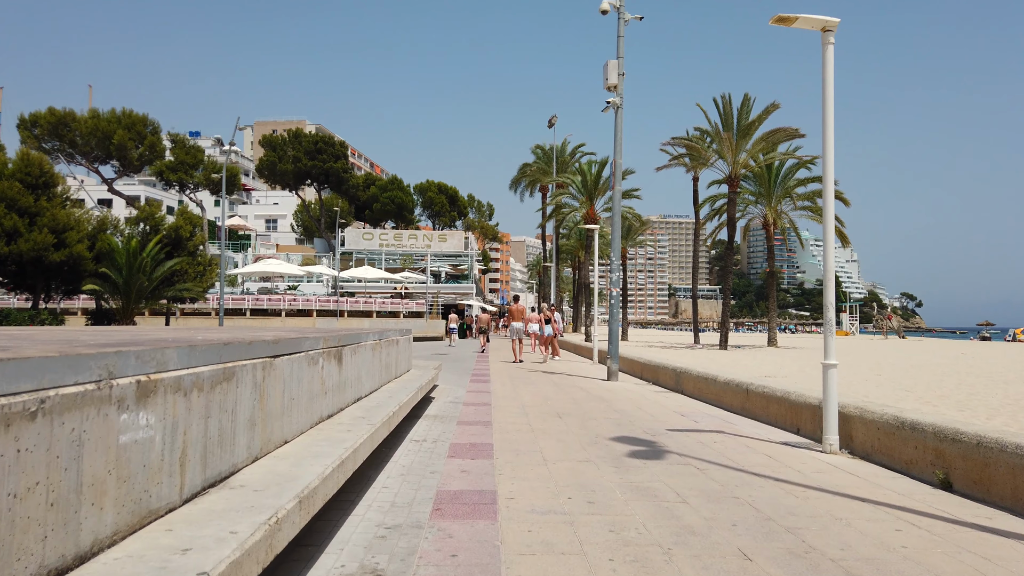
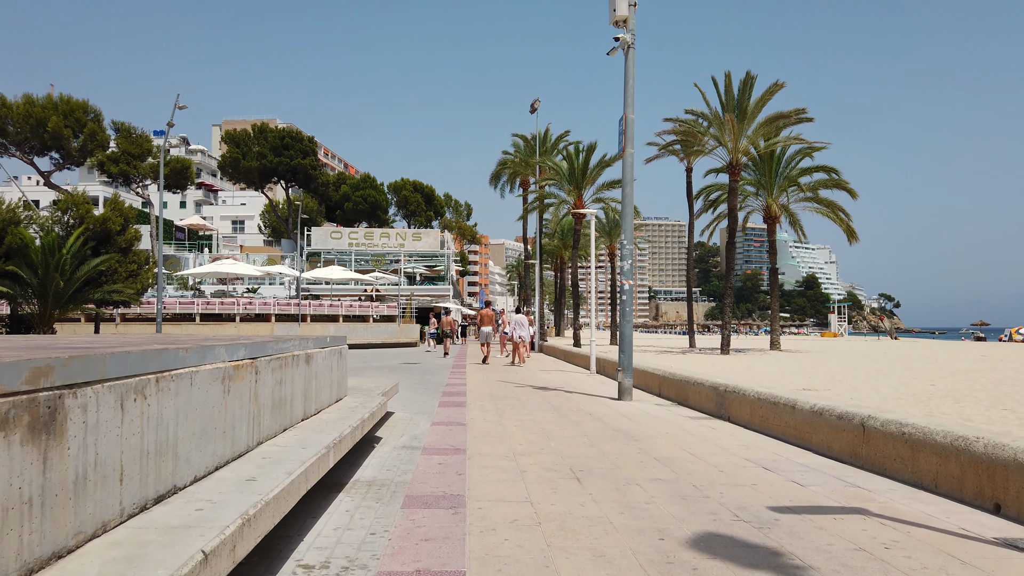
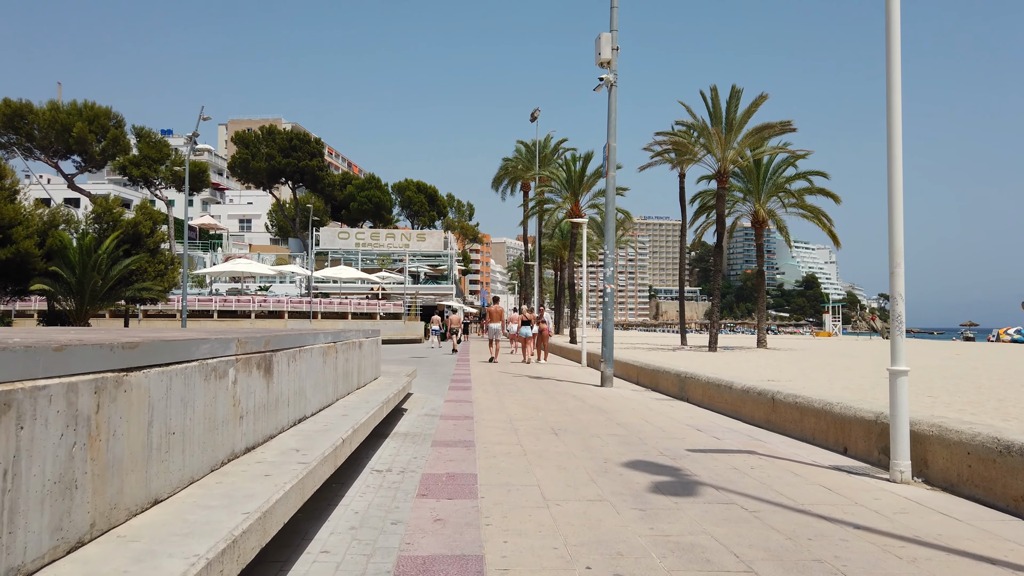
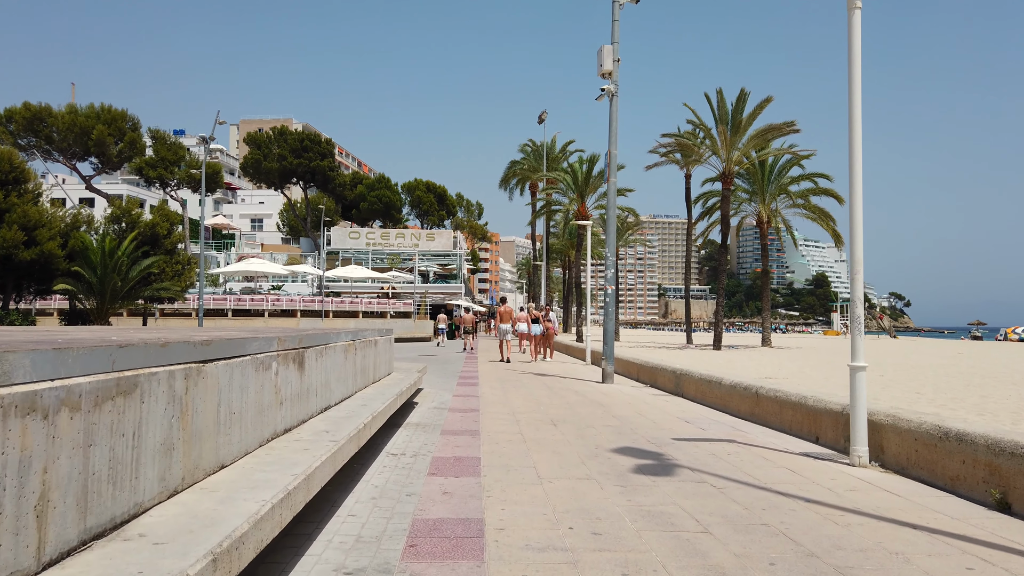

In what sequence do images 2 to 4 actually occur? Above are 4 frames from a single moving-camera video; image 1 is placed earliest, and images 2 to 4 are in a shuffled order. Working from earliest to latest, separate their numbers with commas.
4, 3, 2
